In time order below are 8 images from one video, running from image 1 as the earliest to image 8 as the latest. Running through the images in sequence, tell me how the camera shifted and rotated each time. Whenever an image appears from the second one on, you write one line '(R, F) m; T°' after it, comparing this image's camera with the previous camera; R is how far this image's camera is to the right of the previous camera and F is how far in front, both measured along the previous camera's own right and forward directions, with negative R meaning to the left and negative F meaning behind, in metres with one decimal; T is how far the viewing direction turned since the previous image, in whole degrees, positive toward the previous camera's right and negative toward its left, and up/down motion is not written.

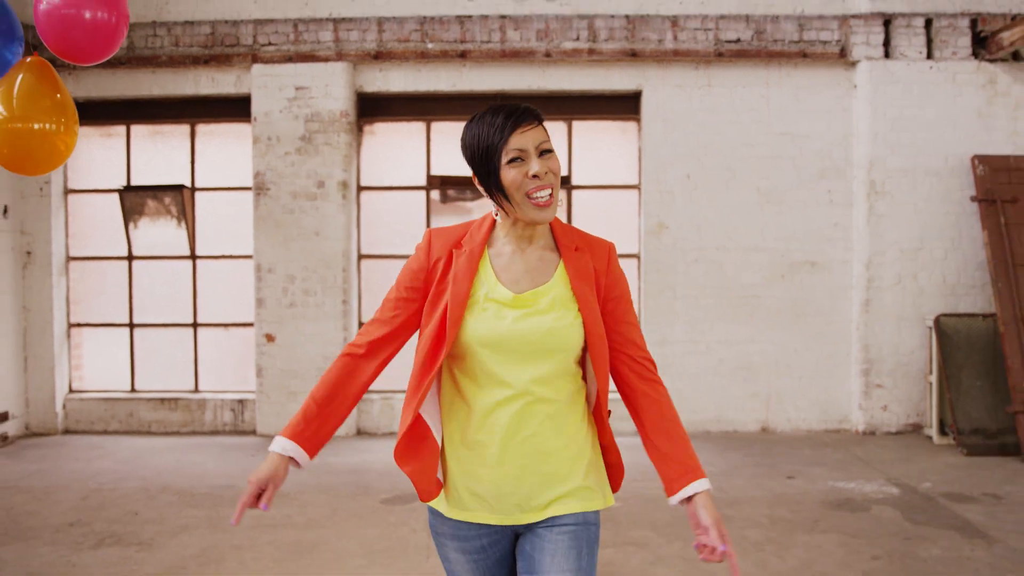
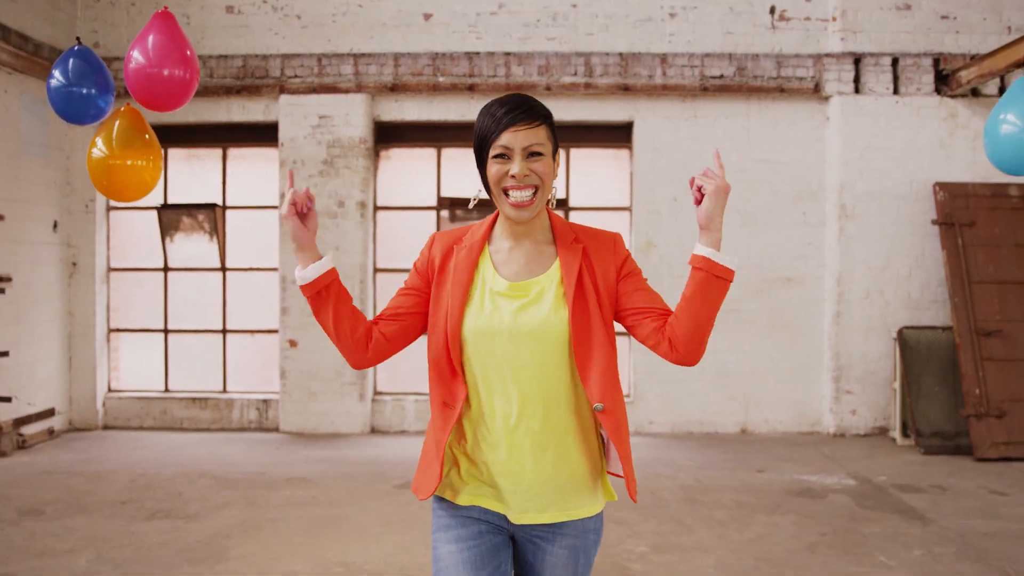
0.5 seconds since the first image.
(0.0, -0.5) m; 0°
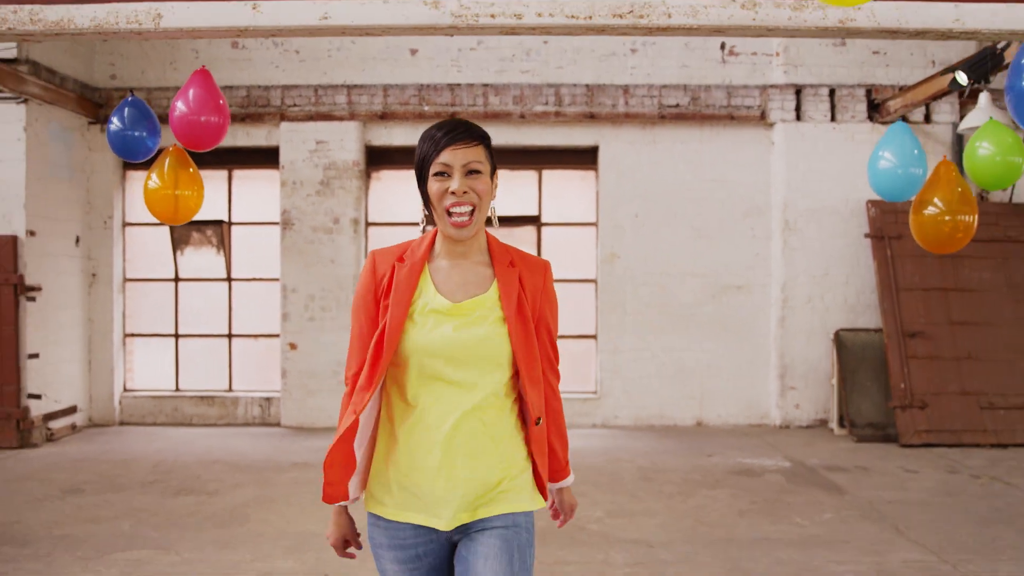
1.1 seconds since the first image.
(0.0, -0.7) m; +1°
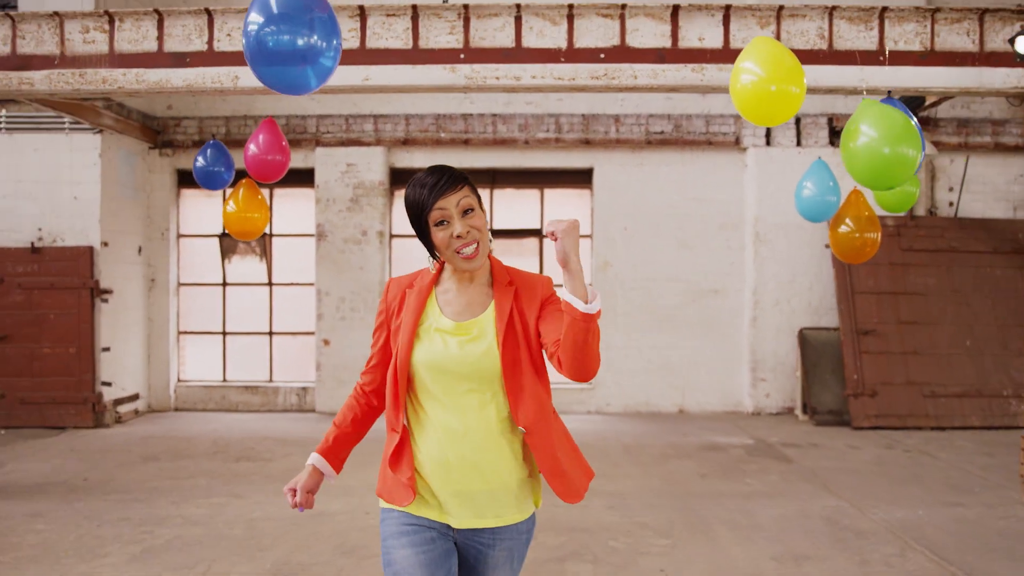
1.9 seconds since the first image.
(0.0, -0.9) m; -1°
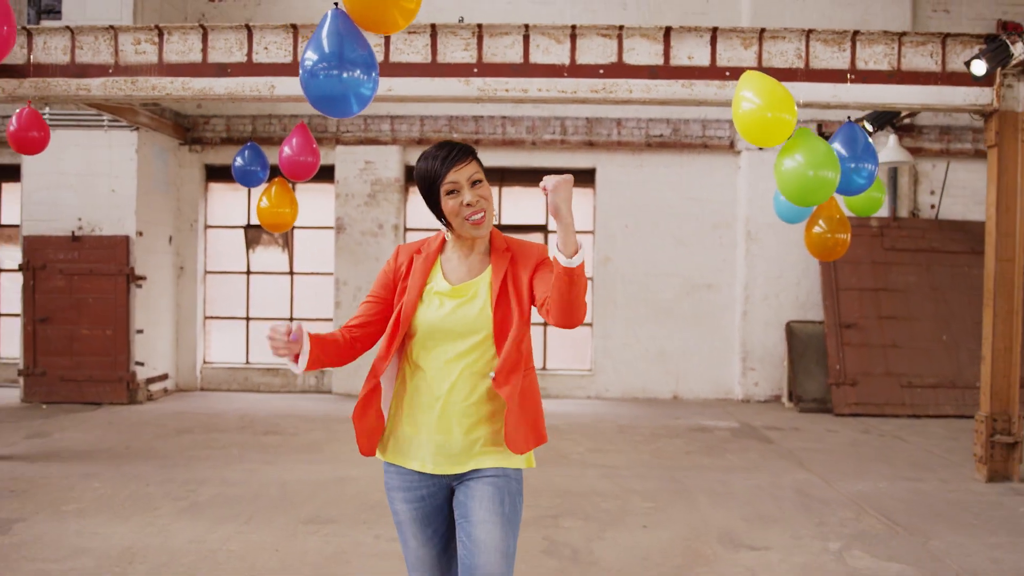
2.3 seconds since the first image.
(0.0, -0.5) m; 0°
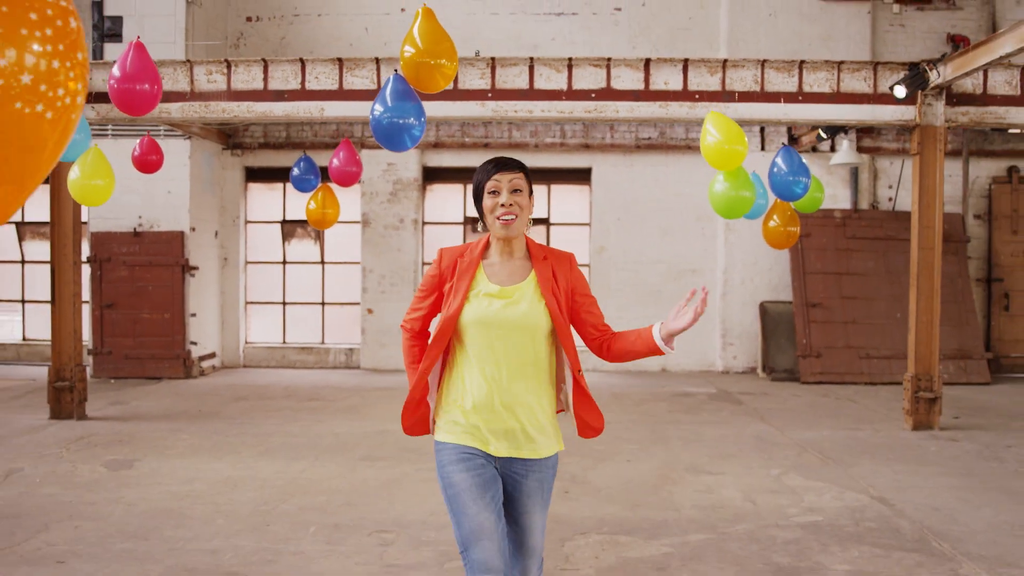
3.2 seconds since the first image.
(0.0, -1.0) m; 0°
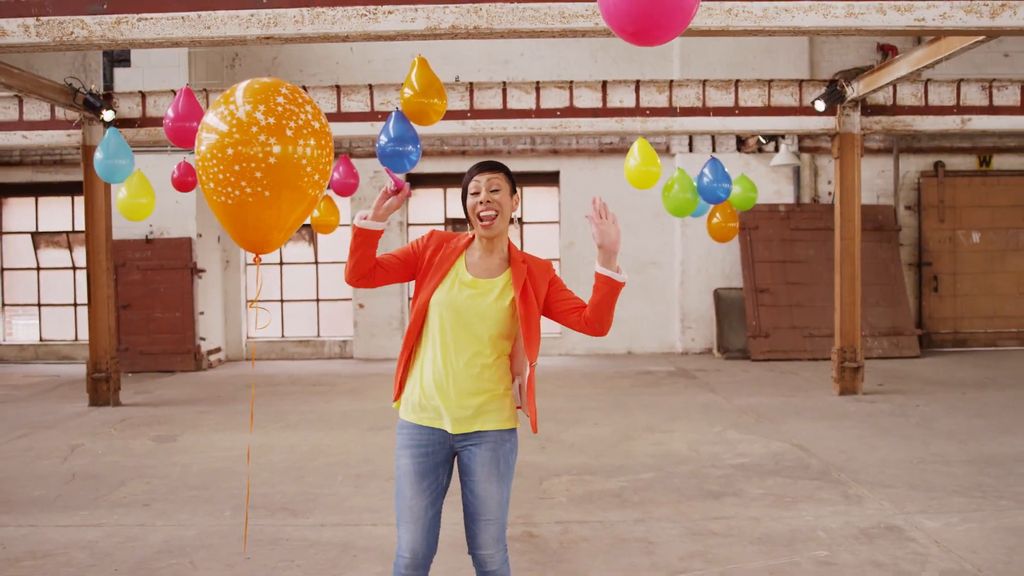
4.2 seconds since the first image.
(0.0, -0.9) m; +1°
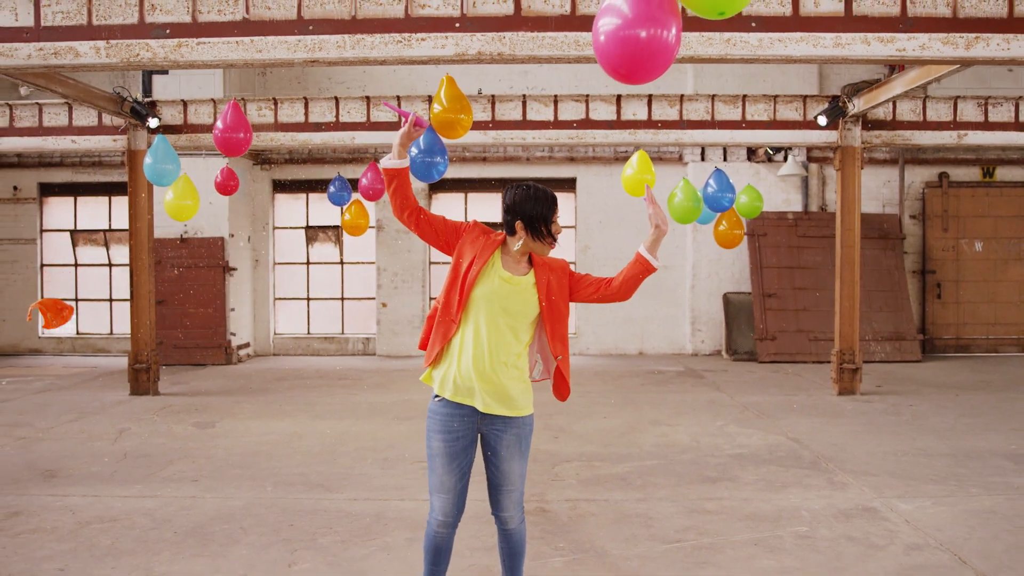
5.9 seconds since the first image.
(0.0, -0.4) m; -1°
